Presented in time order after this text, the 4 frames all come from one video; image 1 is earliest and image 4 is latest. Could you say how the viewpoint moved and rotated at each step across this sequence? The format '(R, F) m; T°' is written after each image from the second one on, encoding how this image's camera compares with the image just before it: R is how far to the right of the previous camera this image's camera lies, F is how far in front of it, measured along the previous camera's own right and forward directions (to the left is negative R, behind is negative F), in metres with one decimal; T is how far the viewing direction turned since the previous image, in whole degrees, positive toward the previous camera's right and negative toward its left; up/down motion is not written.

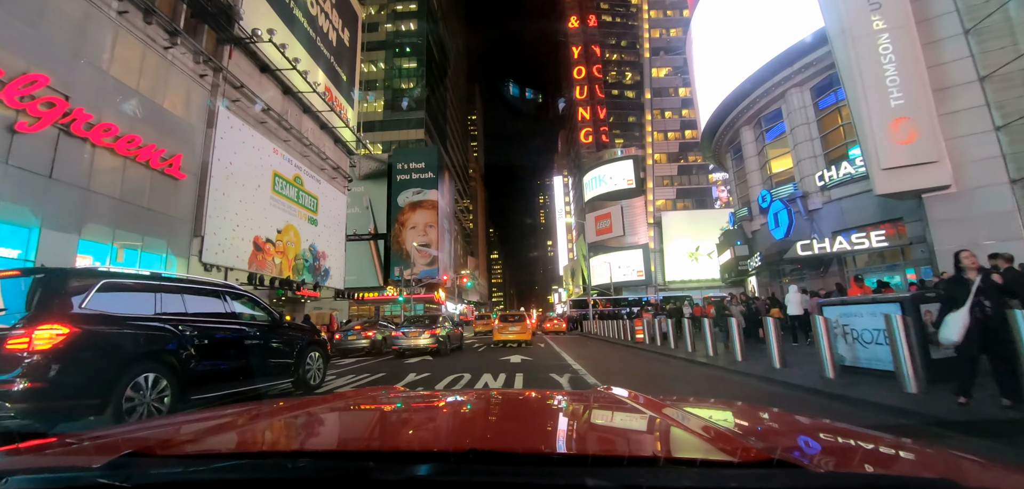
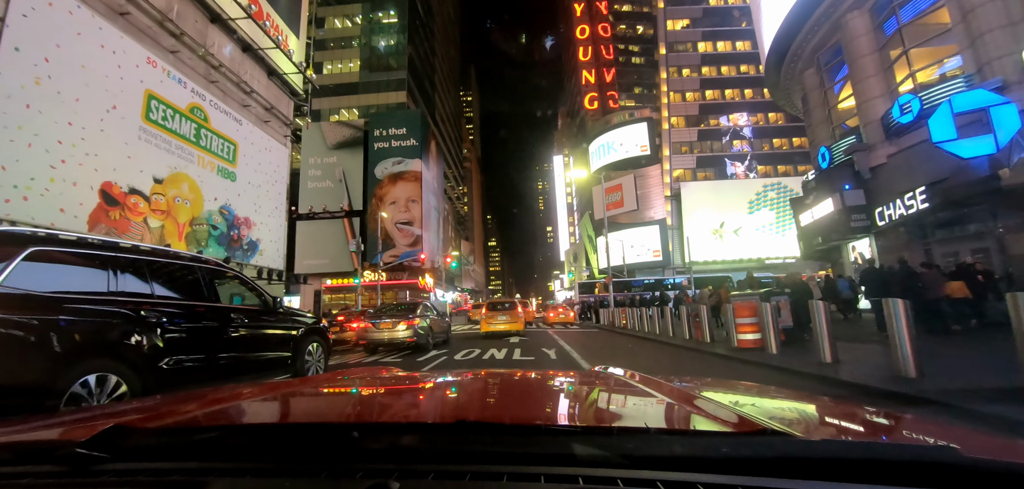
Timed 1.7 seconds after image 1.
(0.0, +0.8) m; 0°
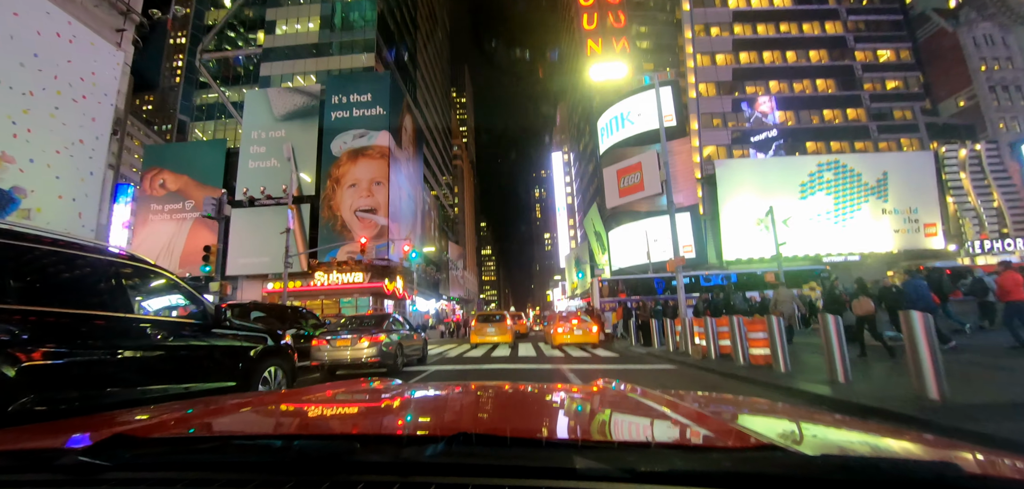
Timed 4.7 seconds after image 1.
(0.0, +1.0) m; 0°
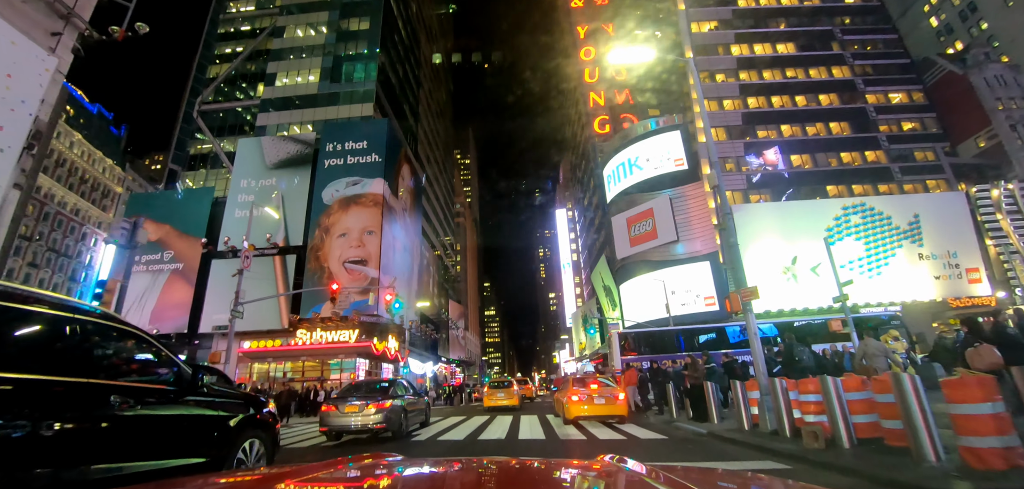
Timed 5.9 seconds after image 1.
(0.0, +0.3) m; -1°
